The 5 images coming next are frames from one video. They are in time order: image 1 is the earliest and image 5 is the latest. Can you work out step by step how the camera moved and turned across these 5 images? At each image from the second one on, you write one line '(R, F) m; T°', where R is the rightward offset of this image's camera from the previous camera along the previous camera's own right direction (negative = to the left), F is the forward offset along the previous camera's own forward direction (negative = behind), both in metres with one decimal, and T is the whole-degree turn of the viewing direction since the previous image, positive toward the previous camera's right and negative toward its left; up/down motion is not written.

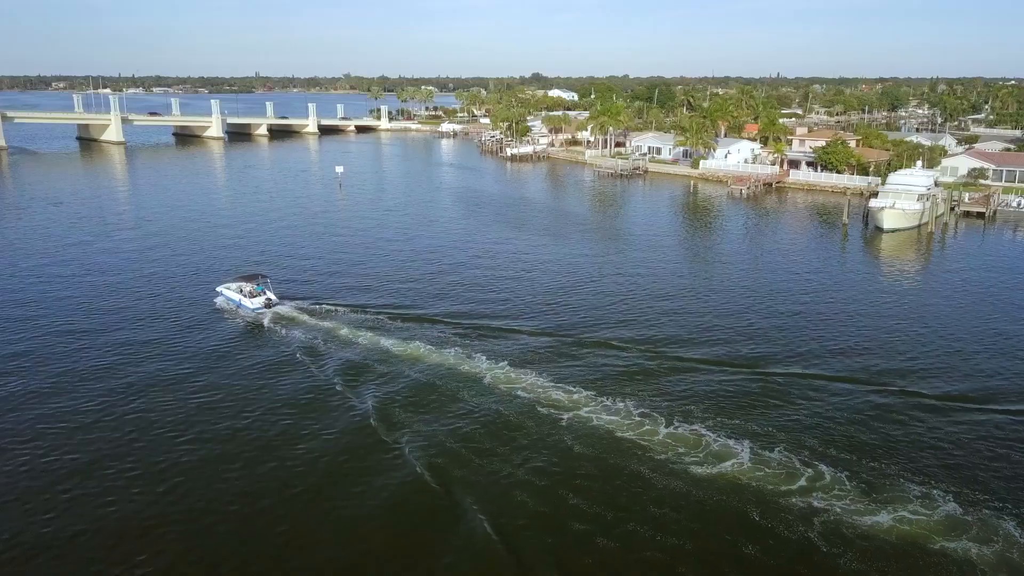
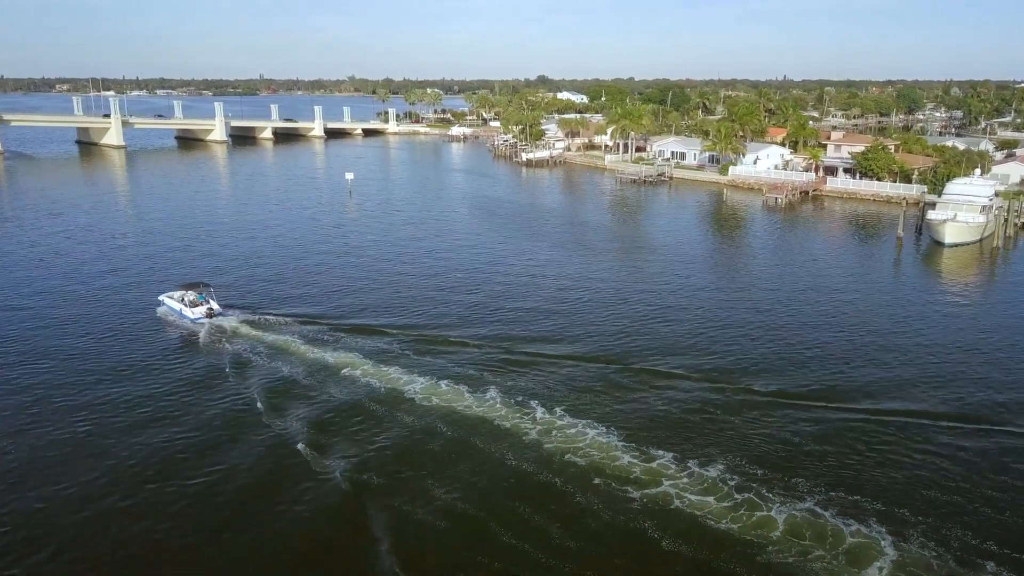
(-1.6, +4.0) m; 0°
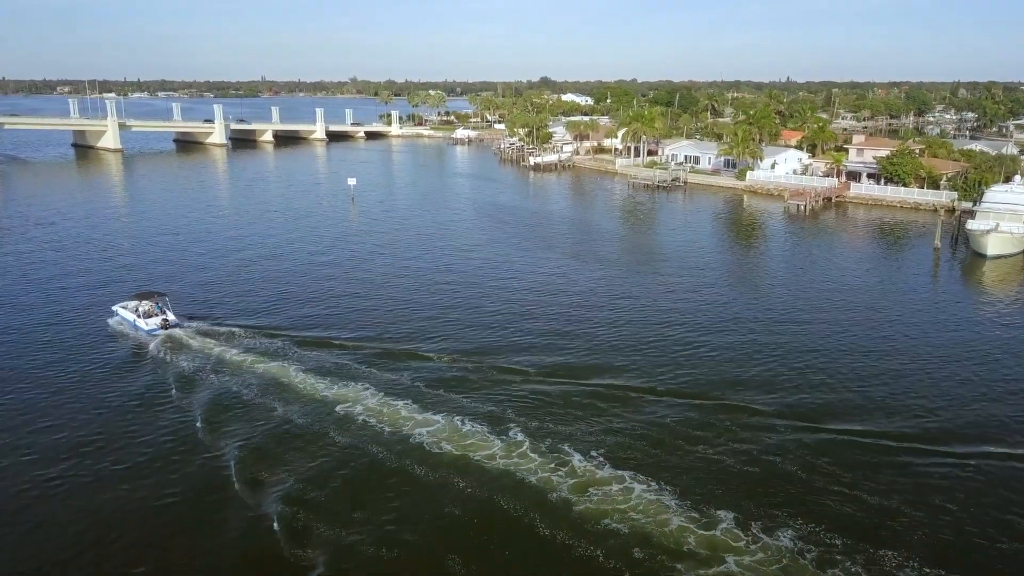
(-0.7, +2.9) m; 0°
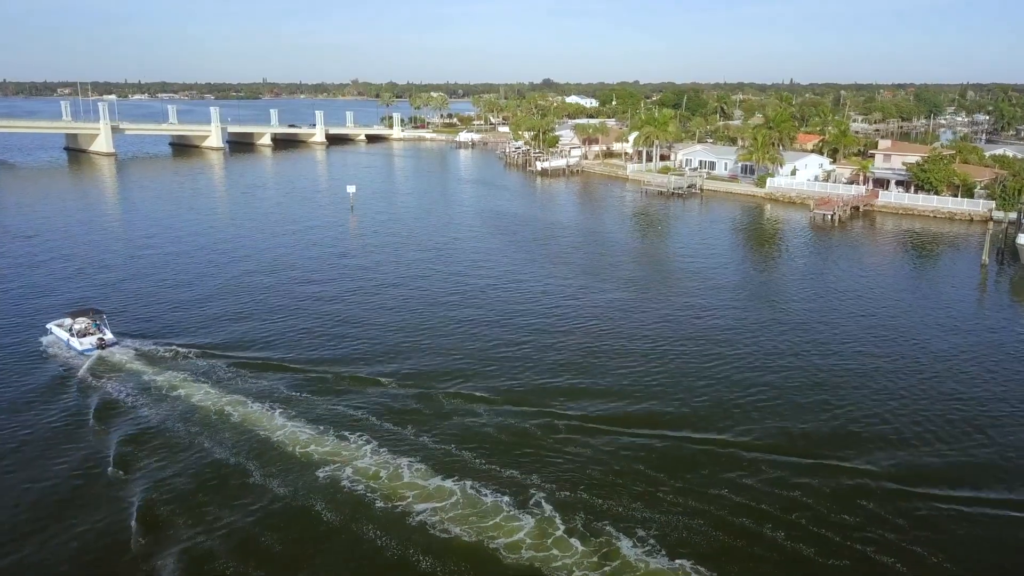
(-0.6, +3.6) m; 0°
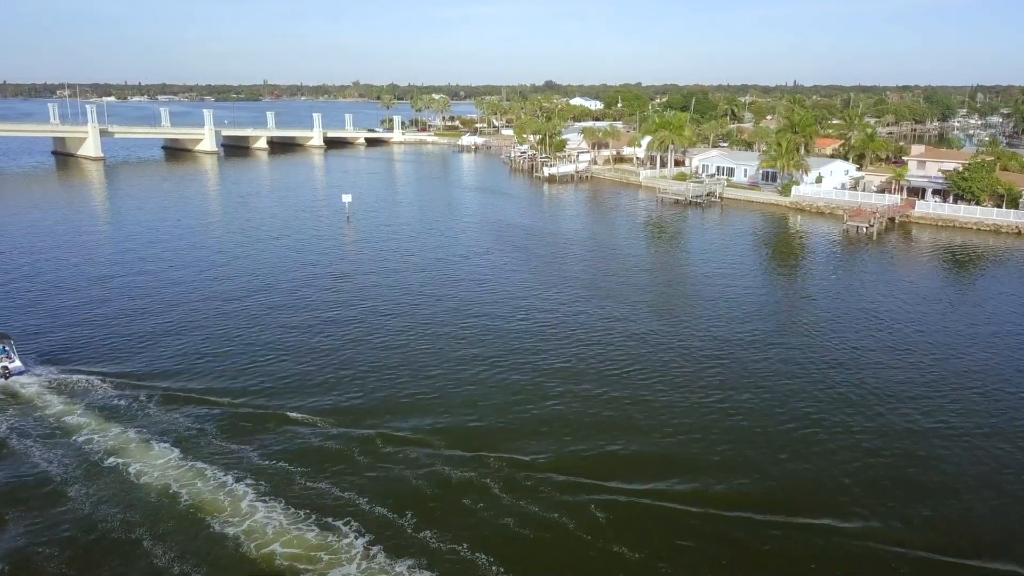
(-0.6, +4.4) m; 0°
